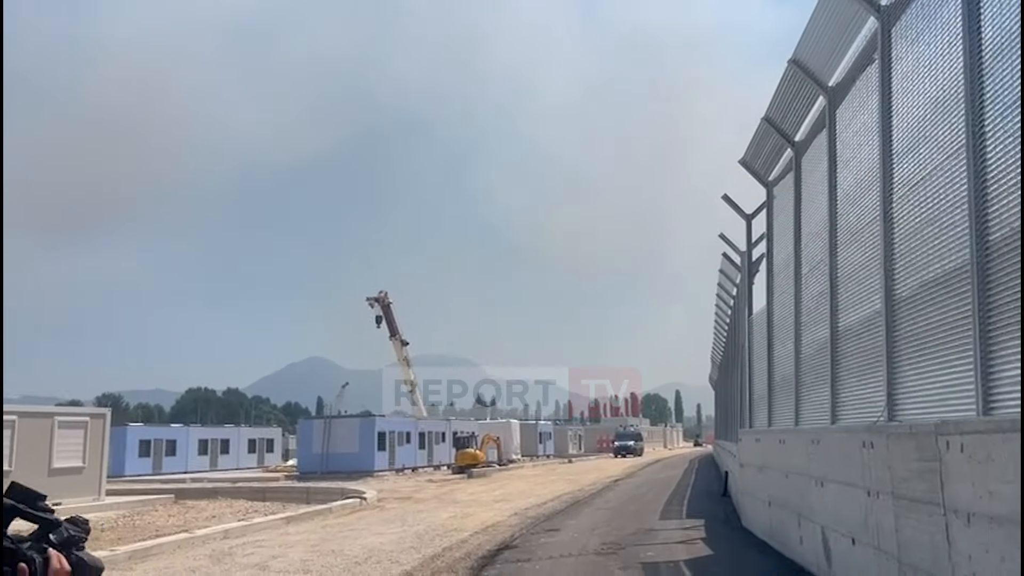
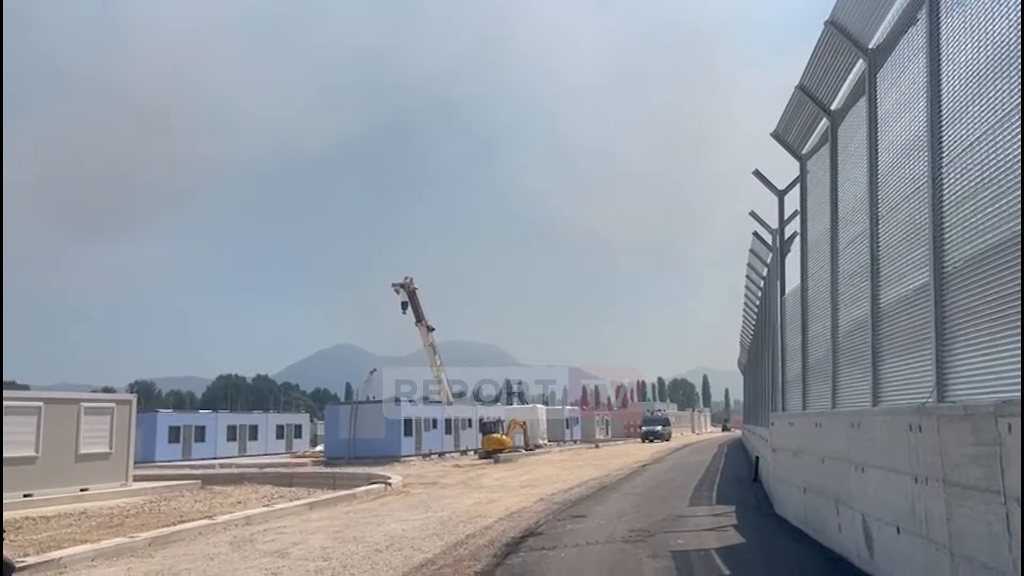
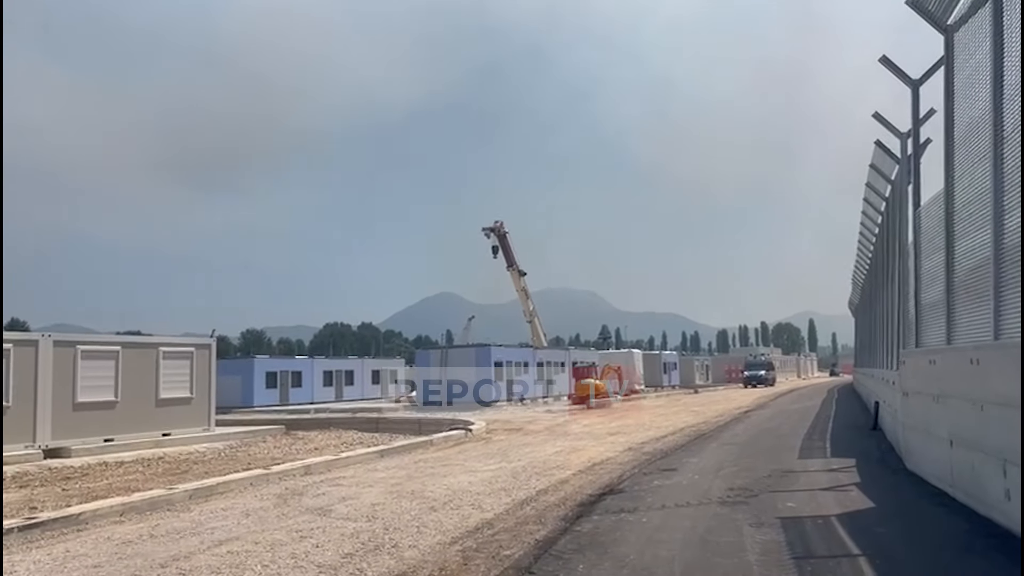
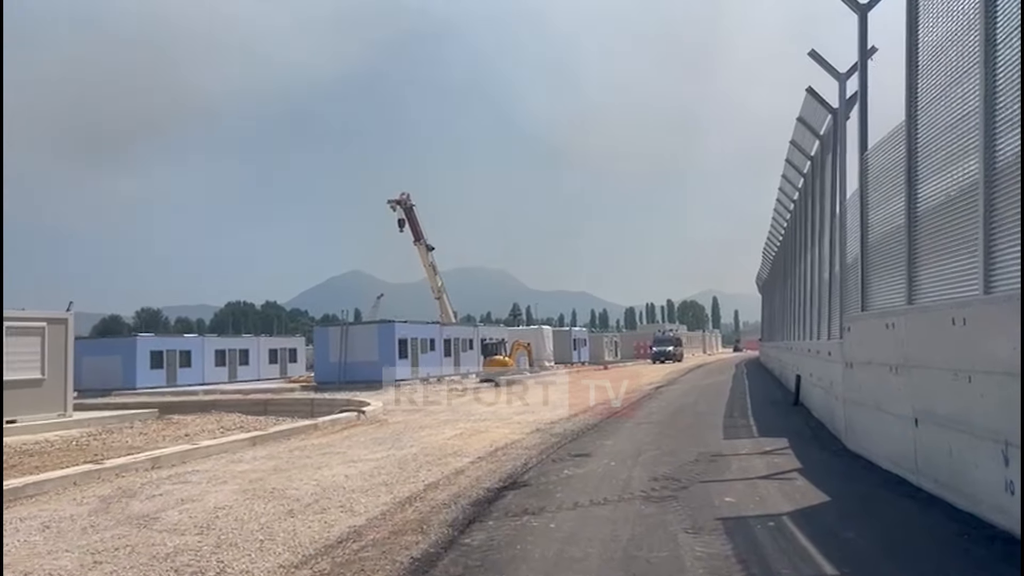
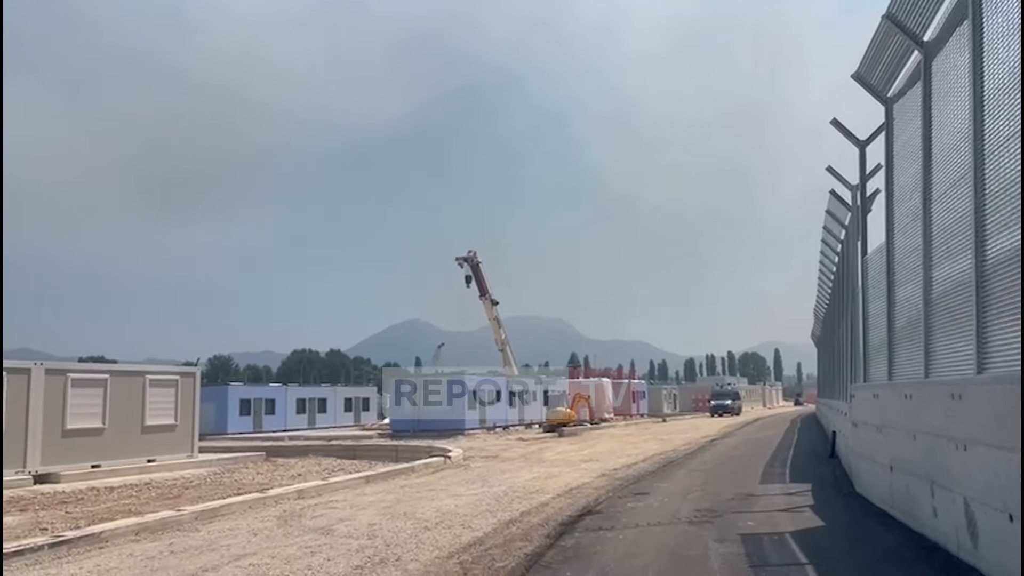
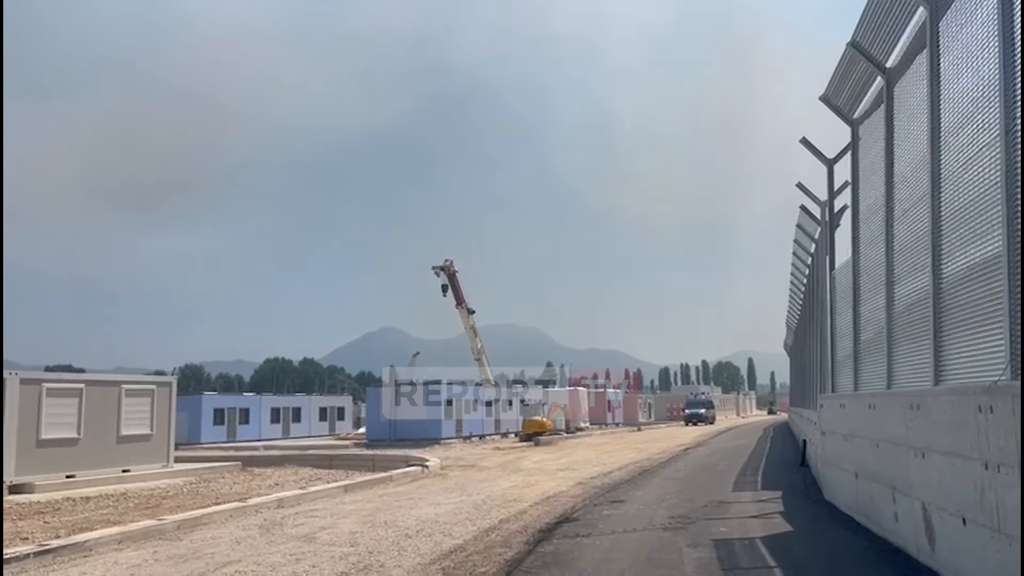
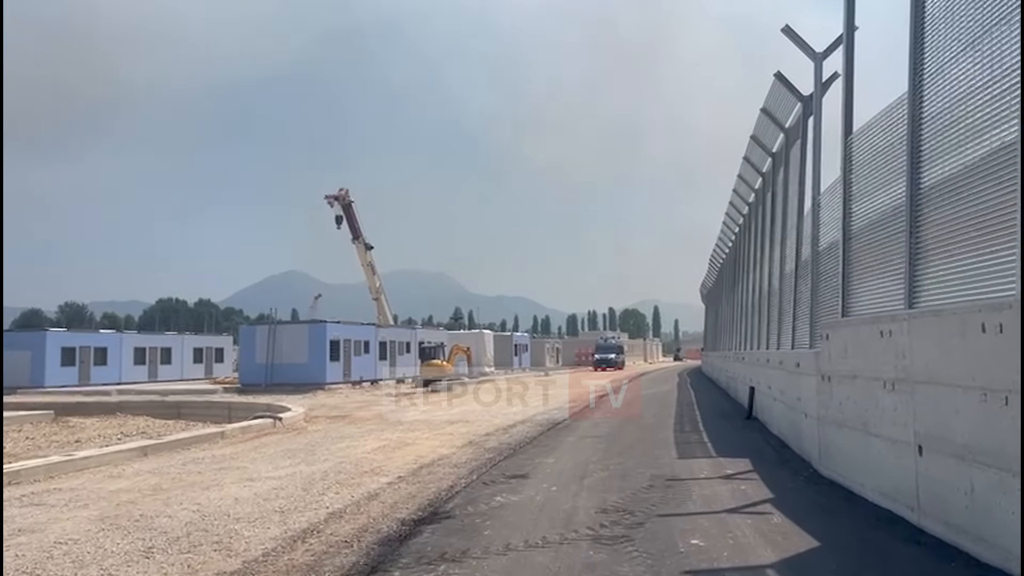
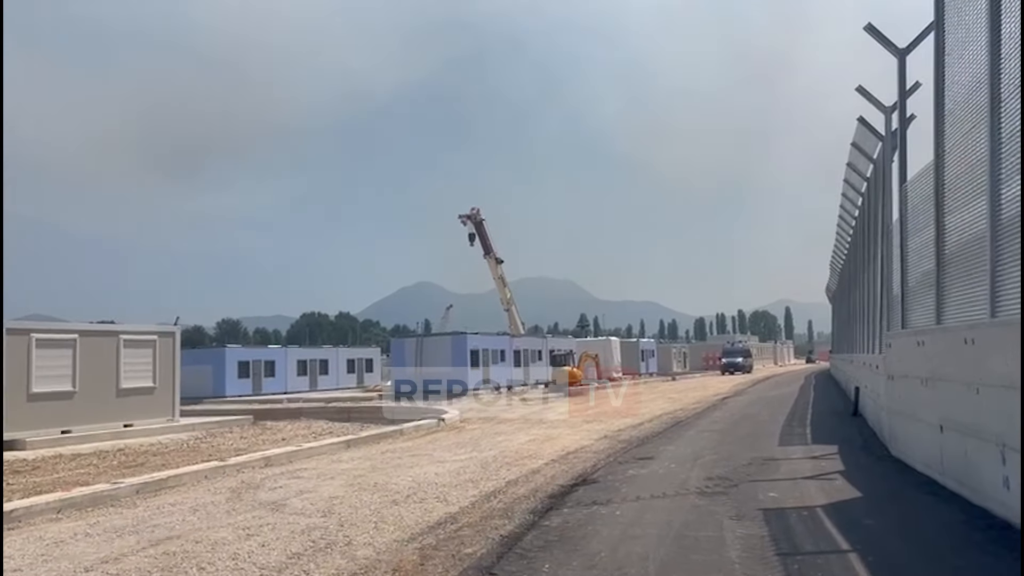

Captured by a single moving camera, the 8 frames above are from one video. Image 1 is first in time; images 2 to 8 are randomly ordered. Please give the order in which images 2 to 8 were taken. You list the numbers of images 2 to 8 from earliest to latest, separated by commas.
2, 6, 5, 3, 8, 4, 7
